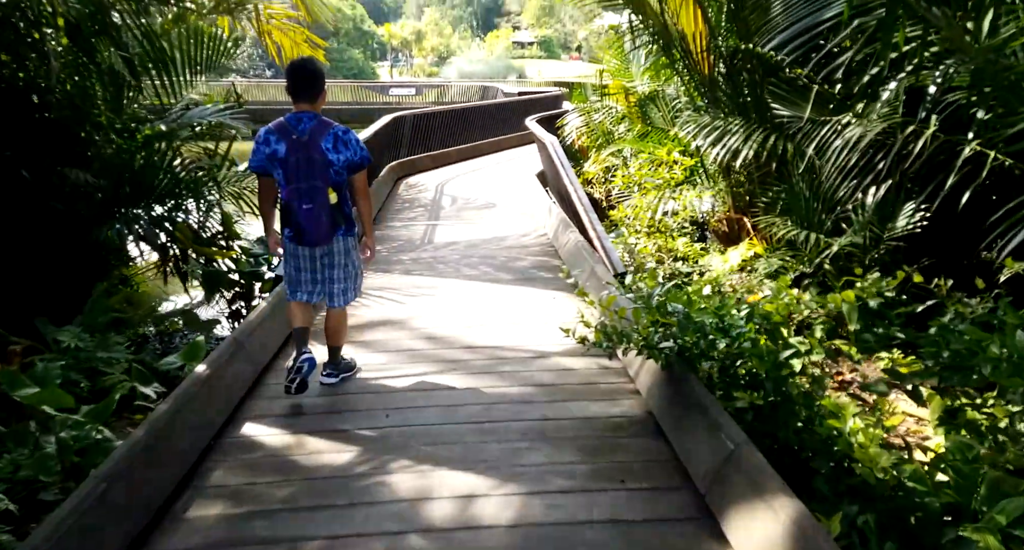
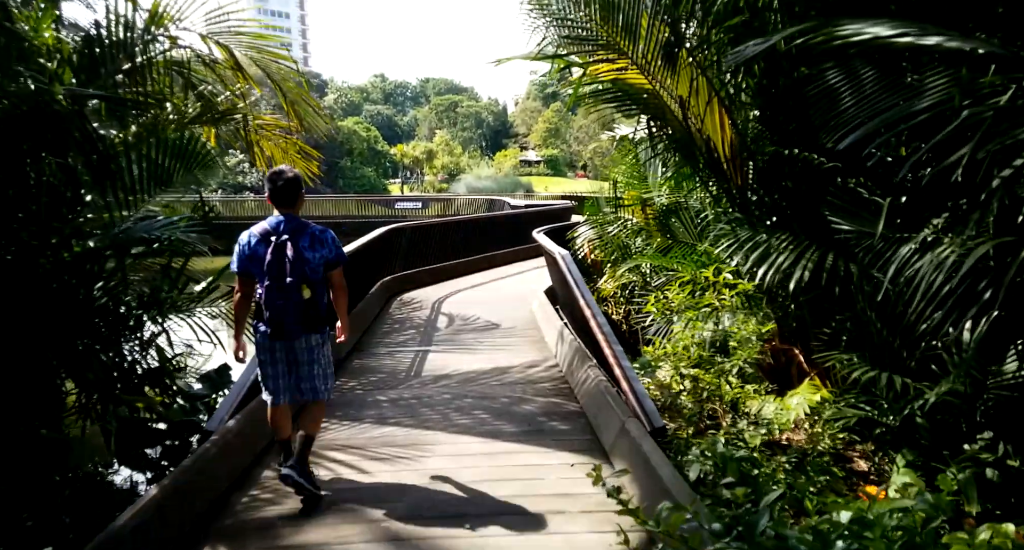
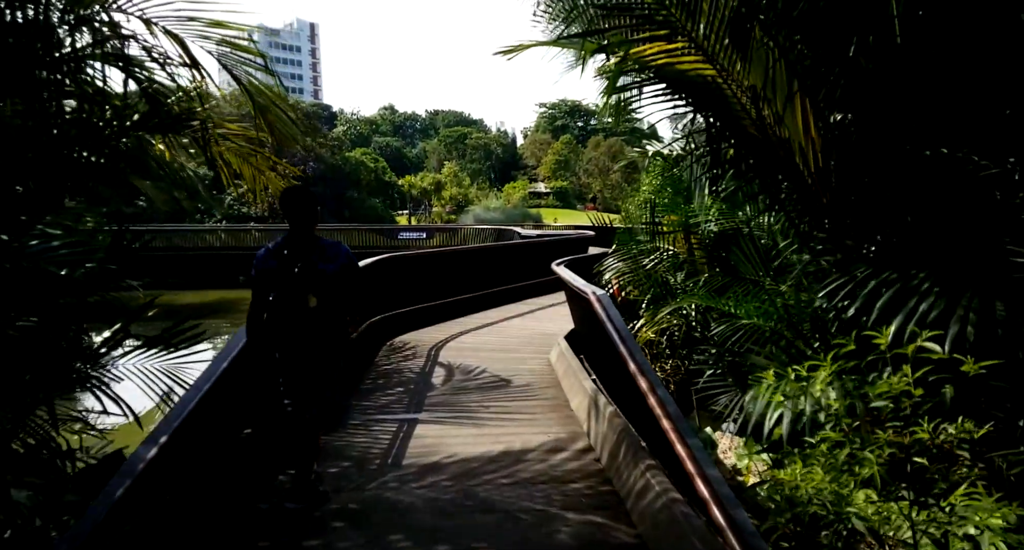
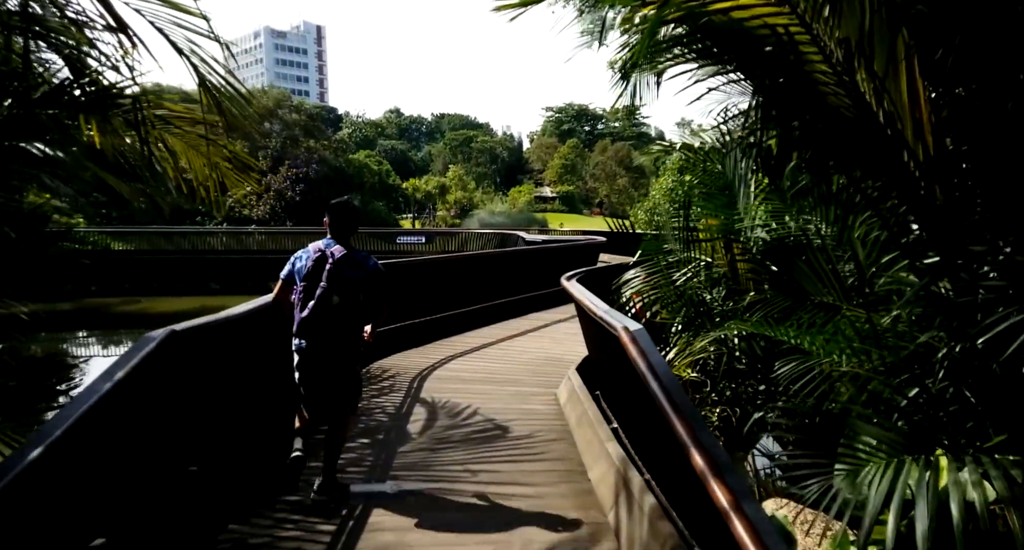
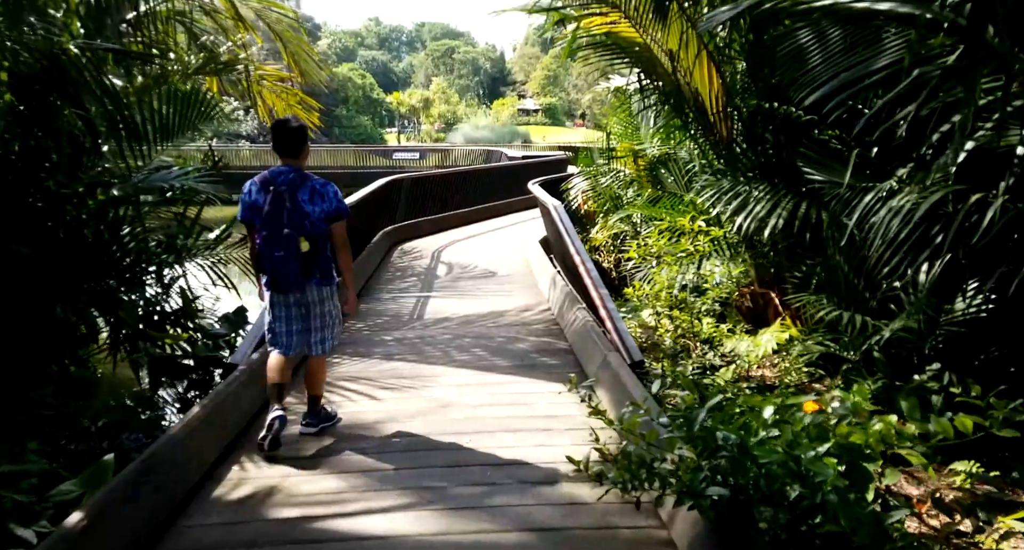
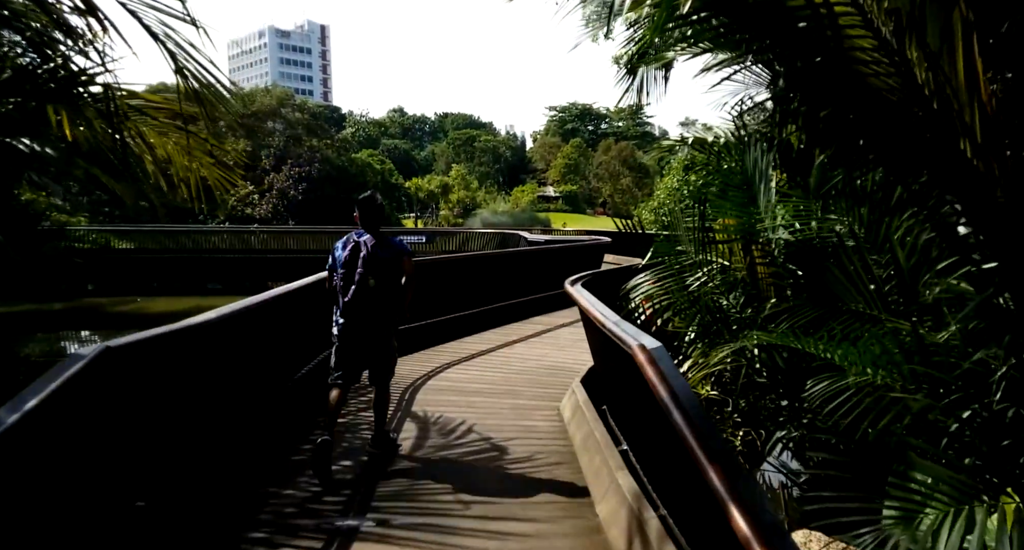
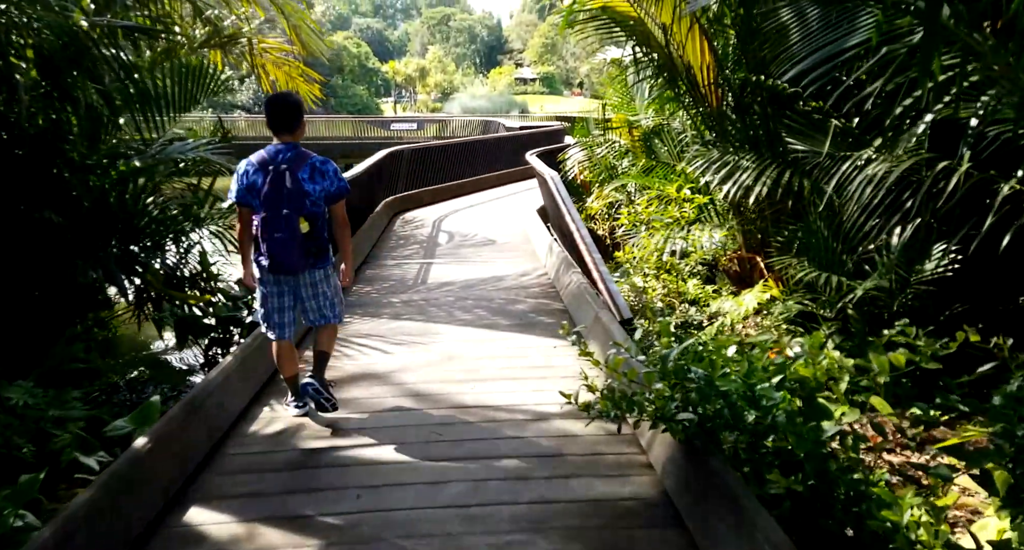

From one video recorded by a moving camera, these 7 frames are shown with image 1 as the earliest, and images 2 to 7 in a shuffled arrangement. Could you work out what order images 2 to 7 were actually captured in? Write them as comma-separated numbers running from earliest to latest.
7, 5, 2, 3, 4, 6
